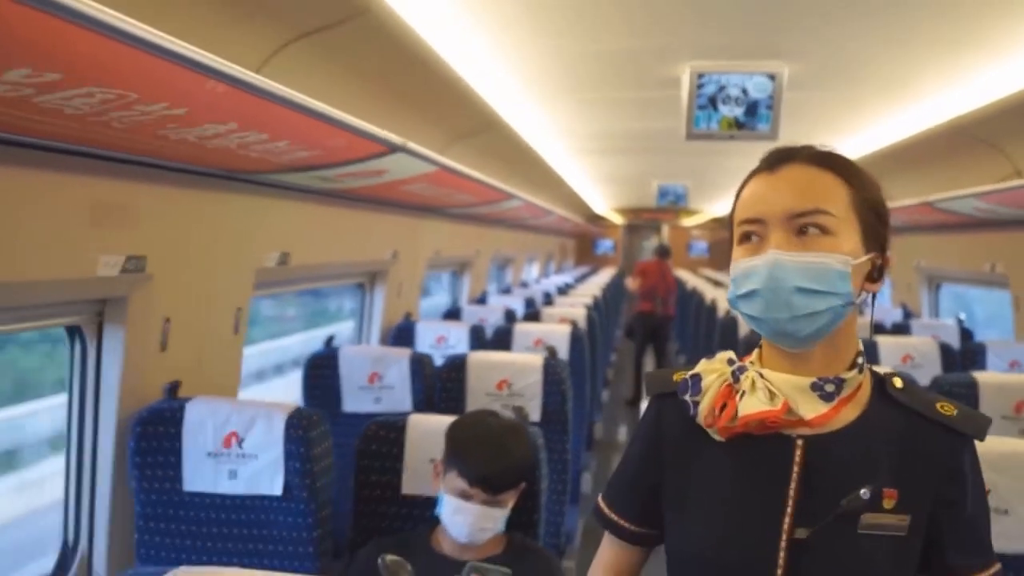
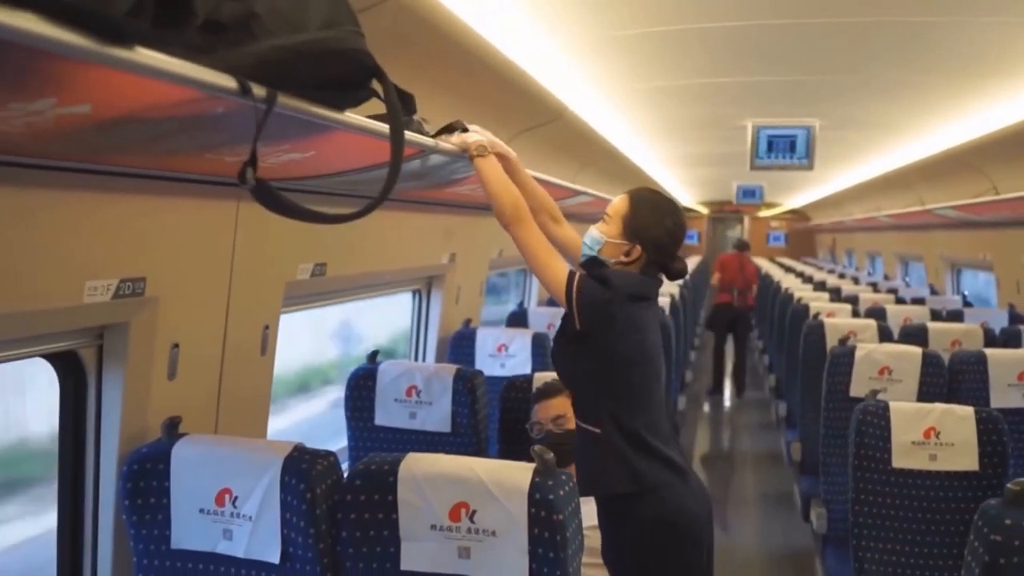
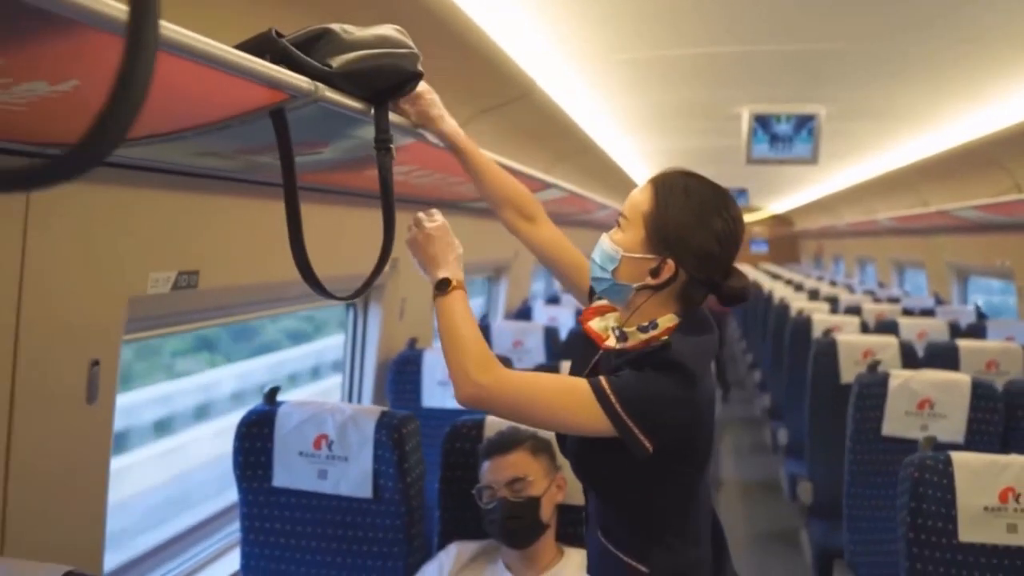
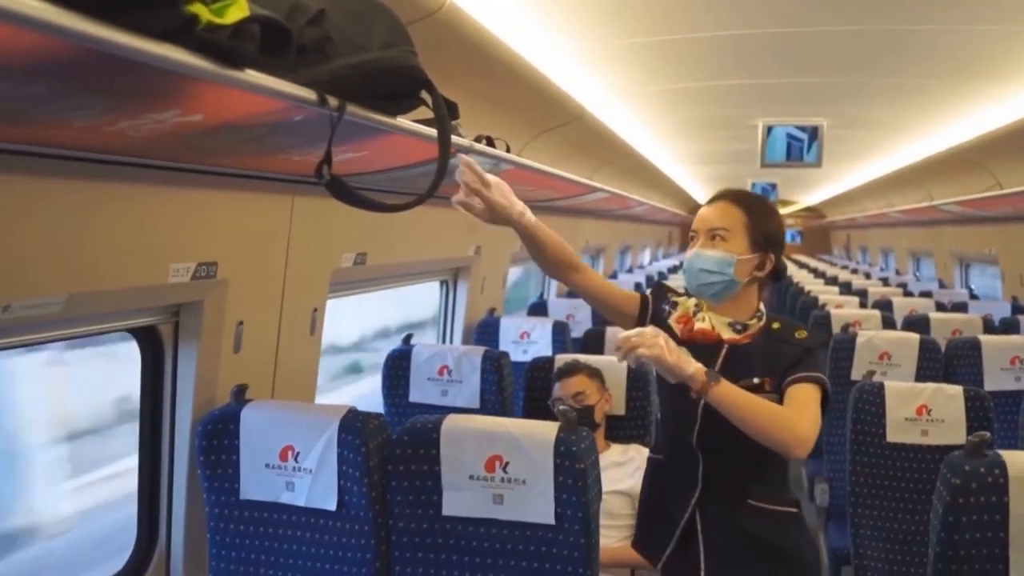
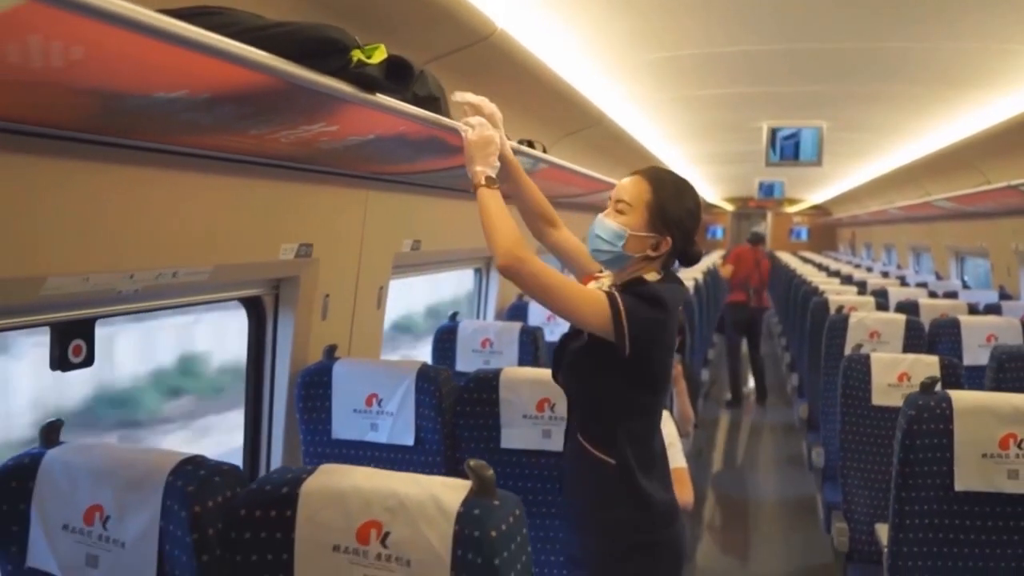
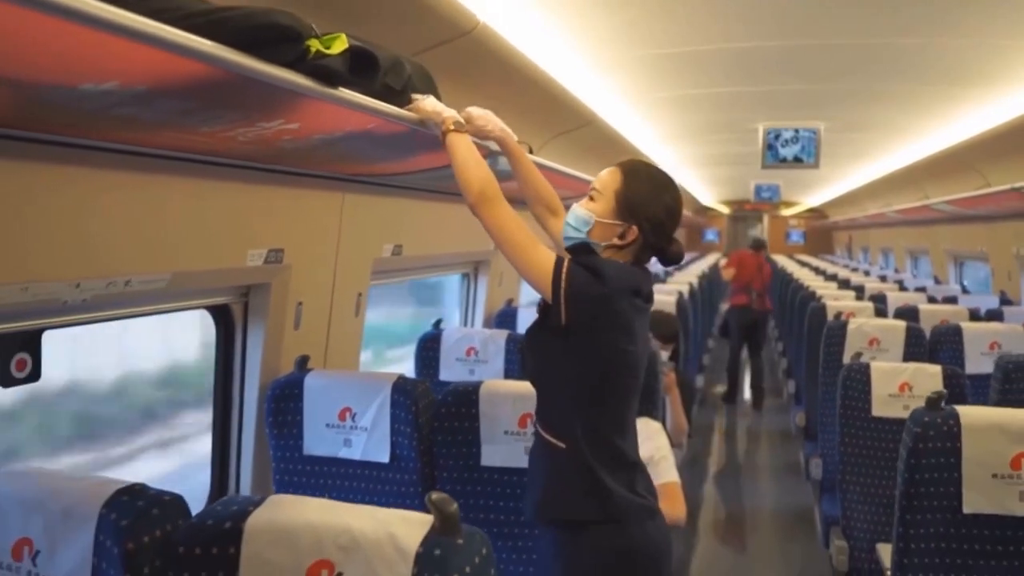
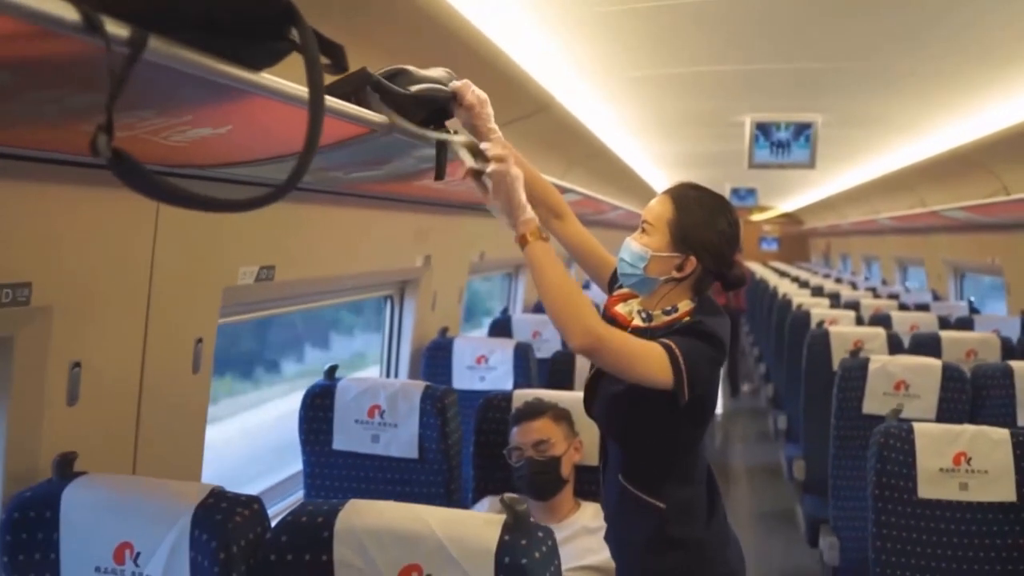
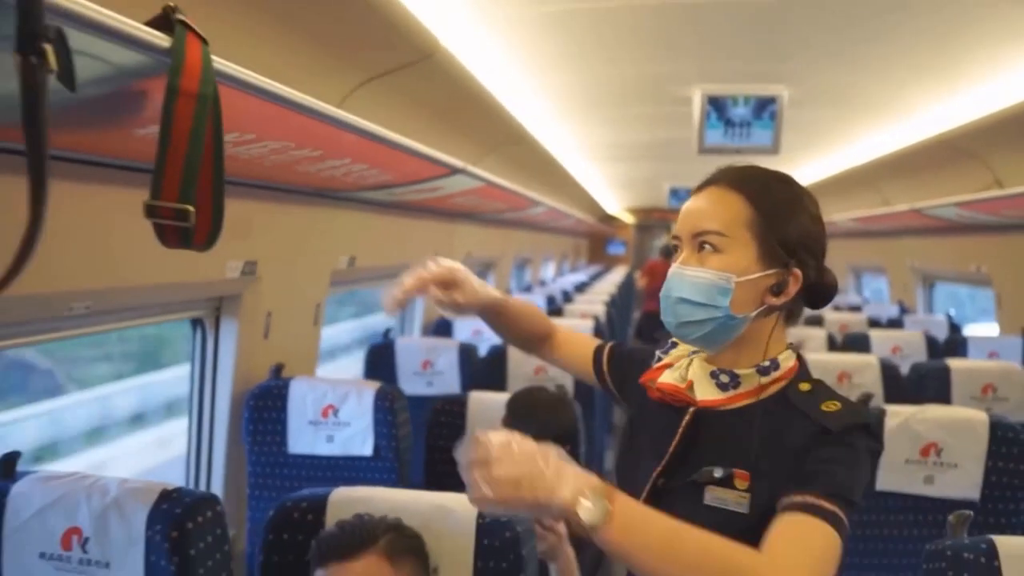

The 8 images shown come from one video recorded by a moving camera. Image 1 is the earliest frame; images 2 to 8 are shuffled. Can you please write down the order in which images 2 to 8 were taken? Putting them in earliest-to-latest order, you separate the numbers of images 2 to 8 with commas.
8, 3, 7, 2, 4, 6, 5
